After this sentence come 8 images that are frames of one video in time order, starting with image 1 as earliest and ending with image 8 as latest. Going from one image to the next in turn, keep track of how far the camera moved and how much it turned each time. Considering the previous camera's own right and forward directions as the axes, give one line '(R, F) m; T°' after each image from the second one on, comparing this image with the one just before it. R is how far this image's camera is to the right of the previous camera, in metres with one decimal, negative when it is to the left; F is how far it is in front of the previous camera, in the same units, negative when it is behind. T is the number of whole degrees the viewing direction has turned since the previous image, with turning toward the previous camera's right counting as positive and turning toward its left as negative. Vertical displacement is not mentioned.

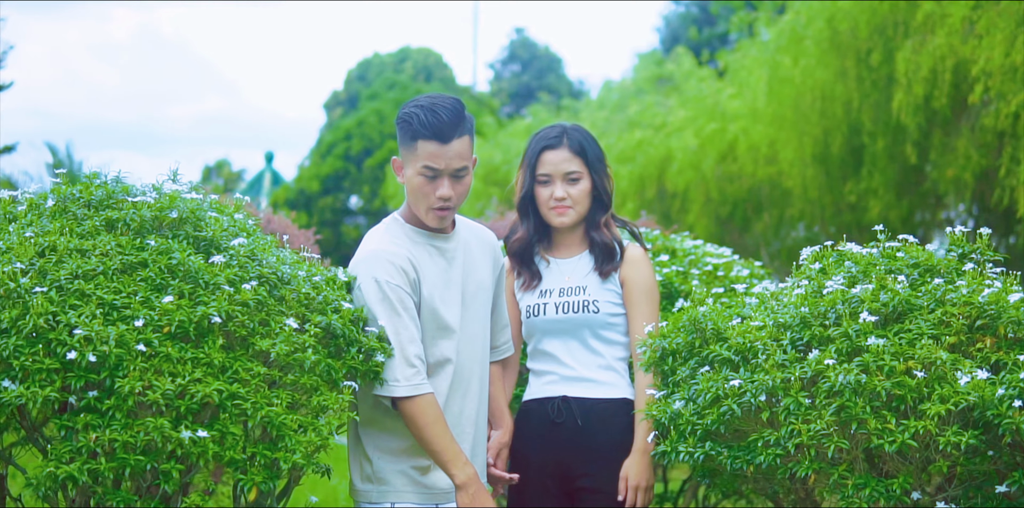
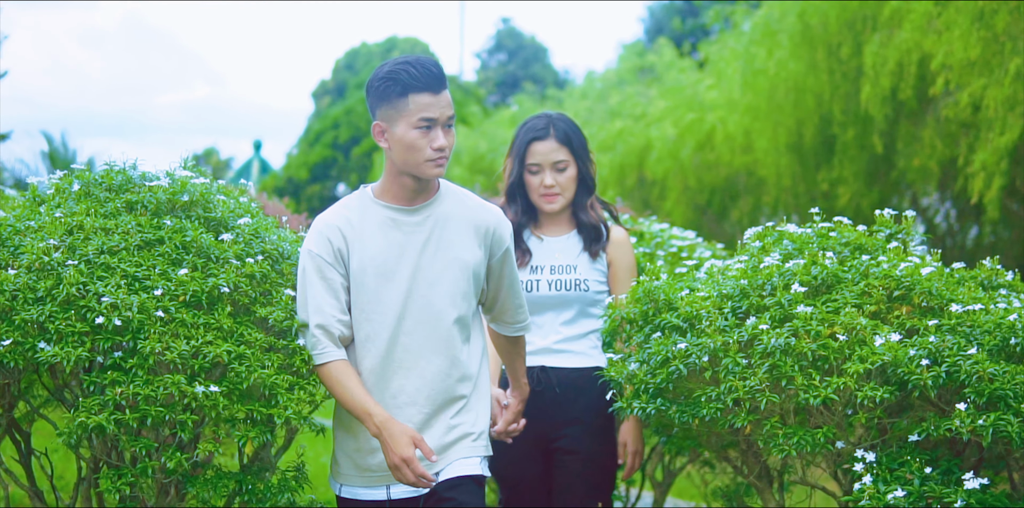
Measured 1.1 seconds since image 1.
(0.0, -0.4) m; +1°
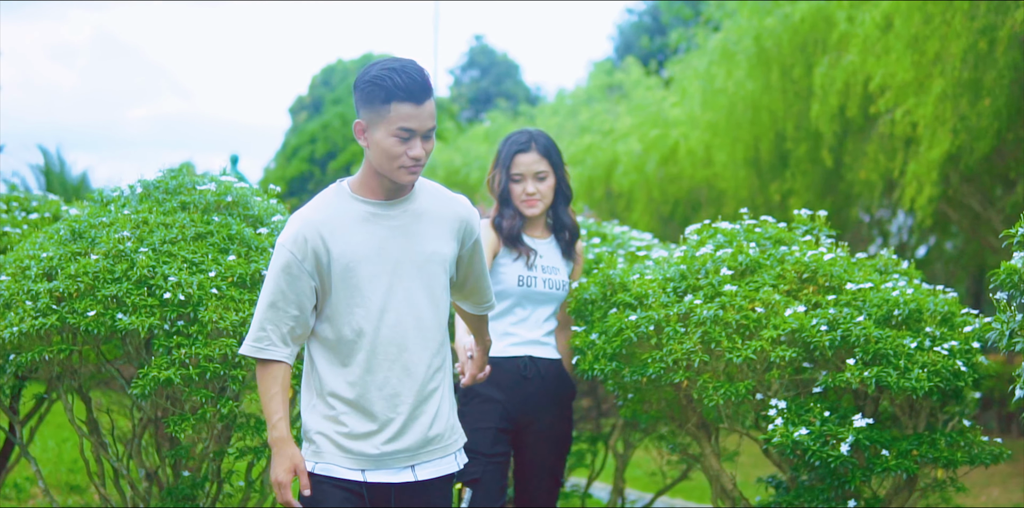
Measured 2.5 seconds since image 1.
(0.0, -0.7) m; +2°
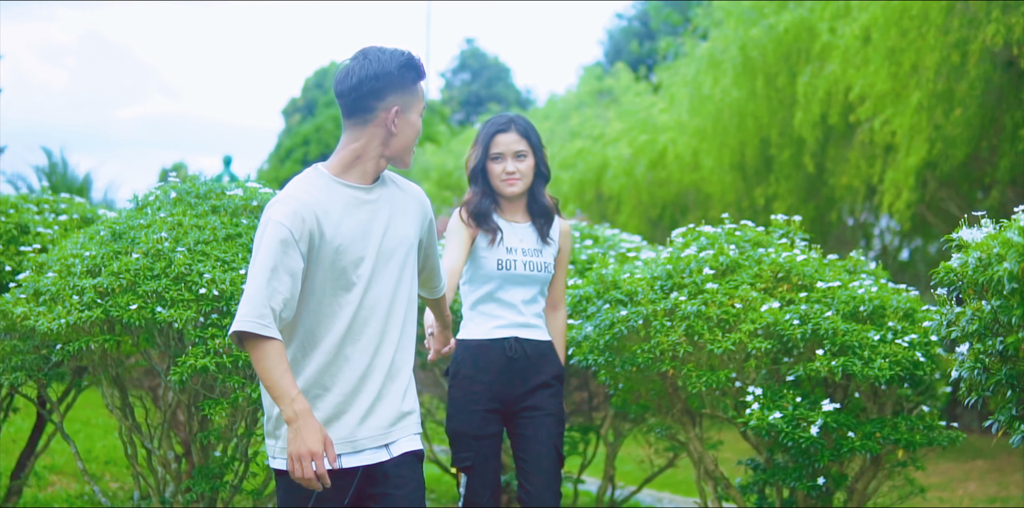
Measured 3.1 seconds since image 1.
(-0.1, -0.4) m; +1°
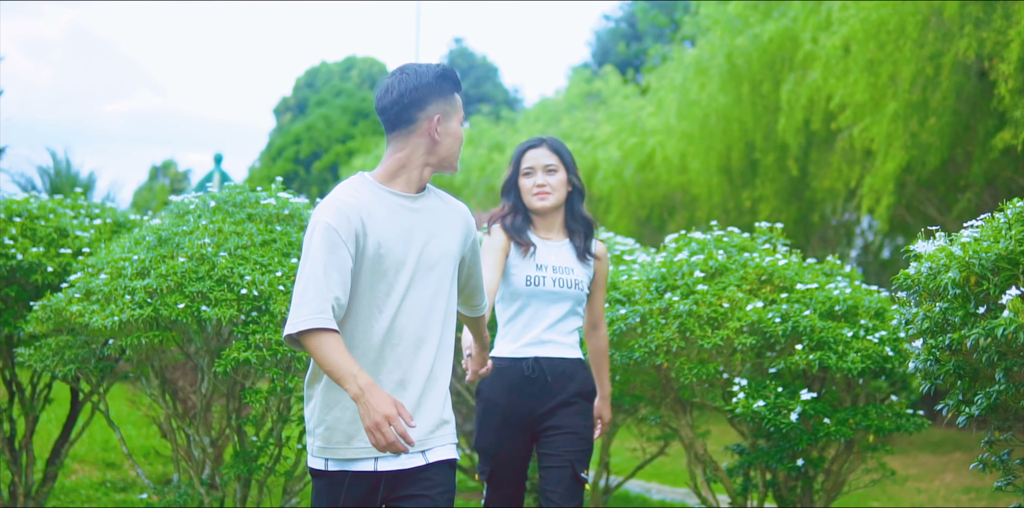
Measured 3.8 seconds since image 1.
(-0.1, -0.4) m; +1°
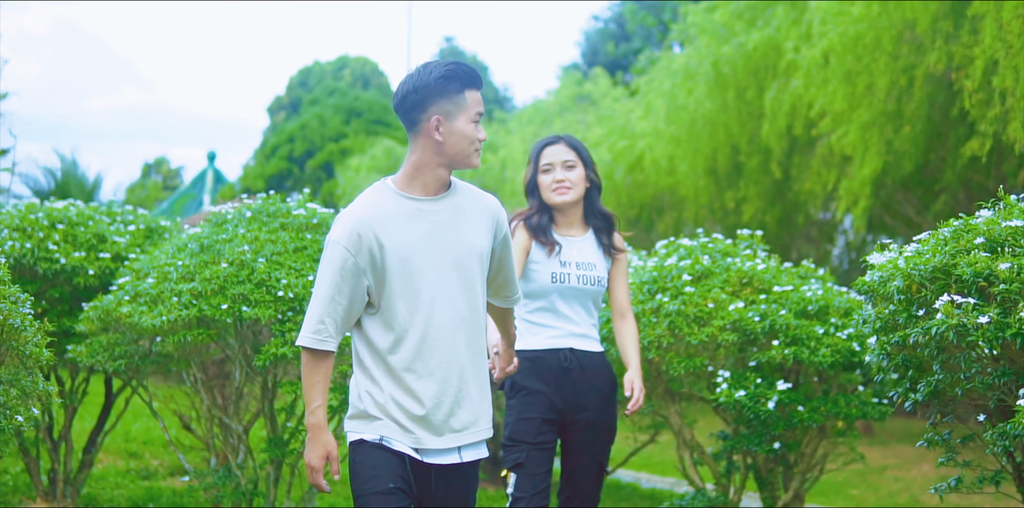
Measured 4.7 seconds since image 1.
(-0.1, -0.5) m; +1°
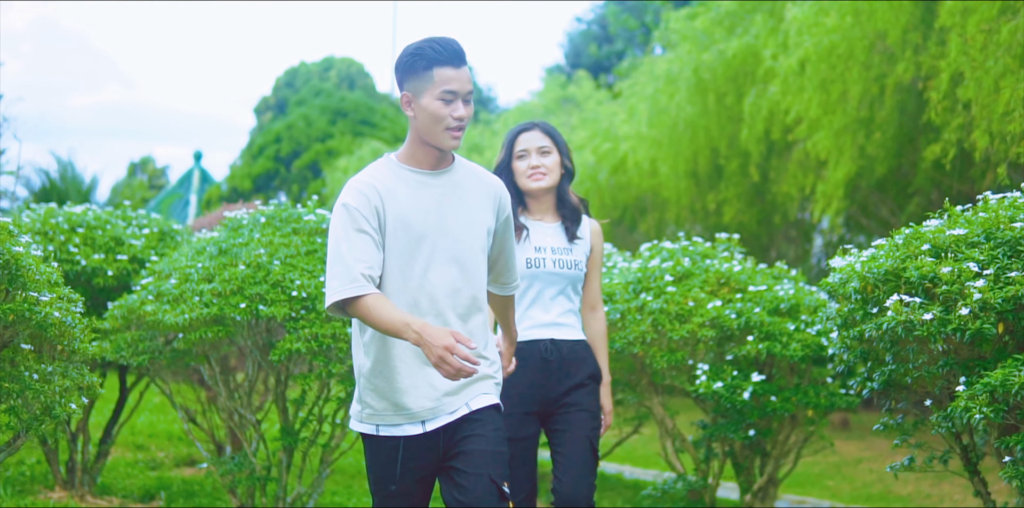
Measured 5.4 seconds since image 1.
(-0.1, -0.4) m; +1°
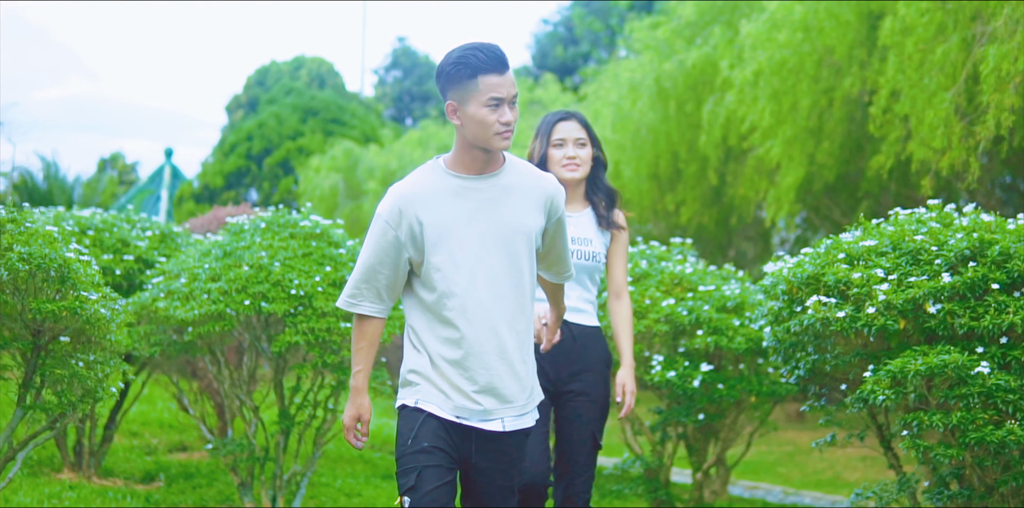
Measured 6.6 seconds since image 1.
(-0.1, -0.7) m; +2°
